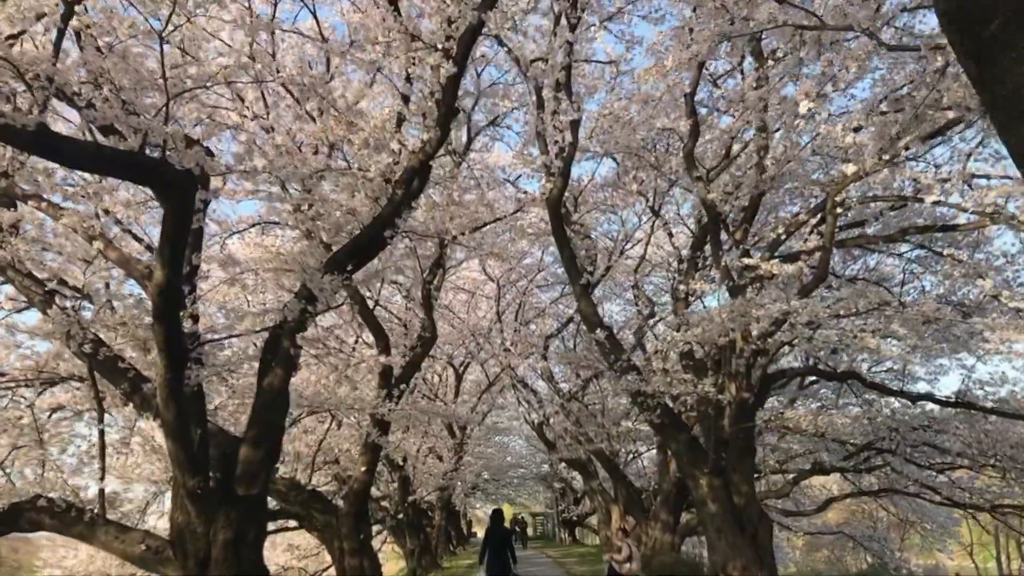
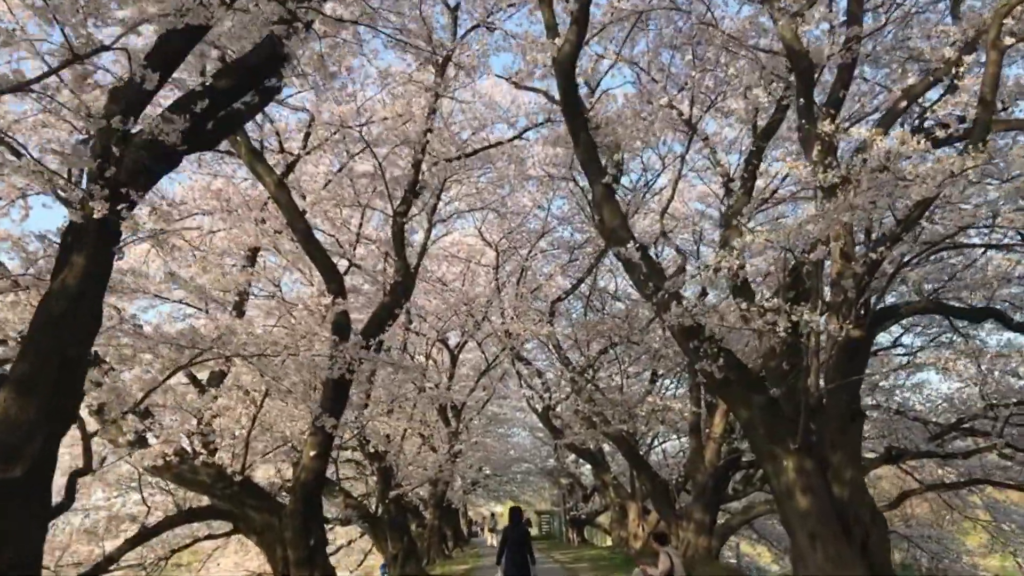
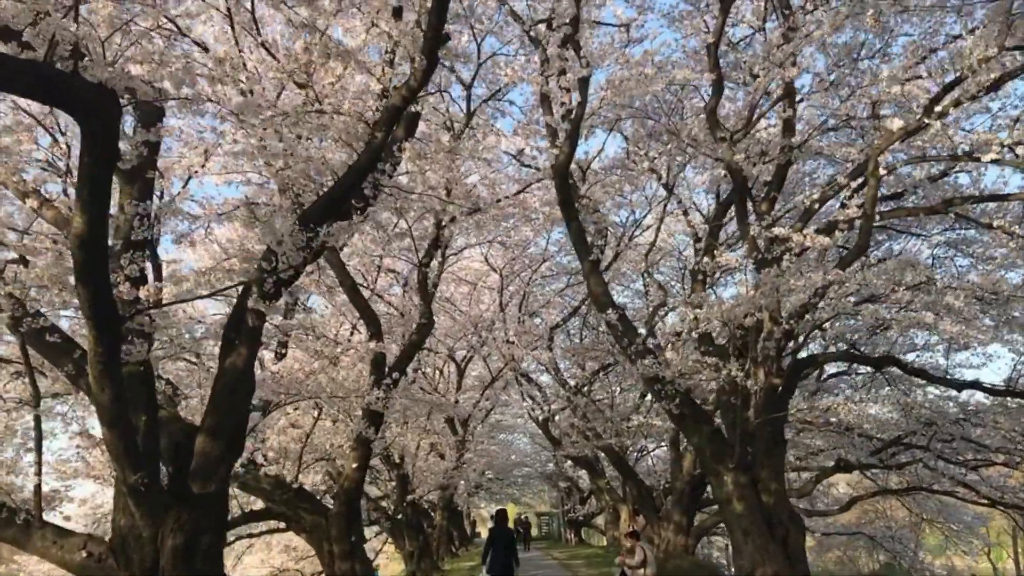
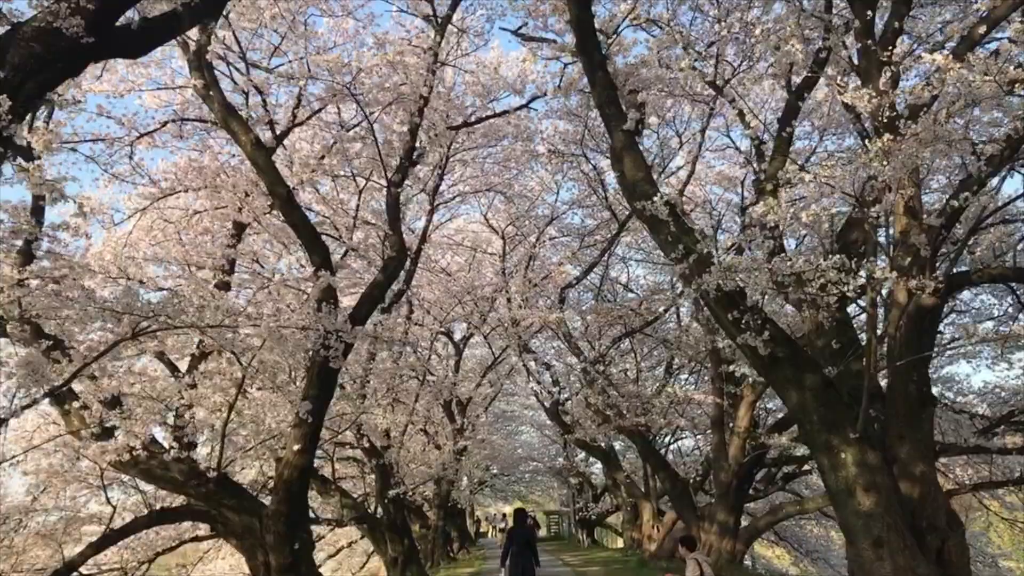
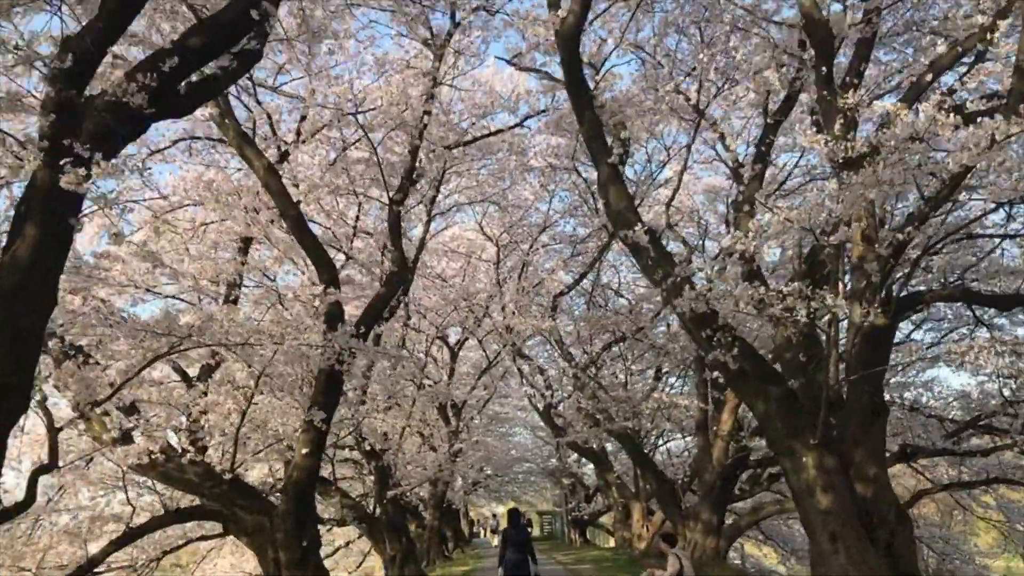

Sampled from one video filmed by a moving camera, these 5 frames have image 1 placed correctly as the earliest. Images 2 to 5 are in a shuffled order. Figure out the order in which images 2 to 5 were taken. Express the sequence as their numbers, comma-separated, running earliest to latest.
3, 2, 5, 4
